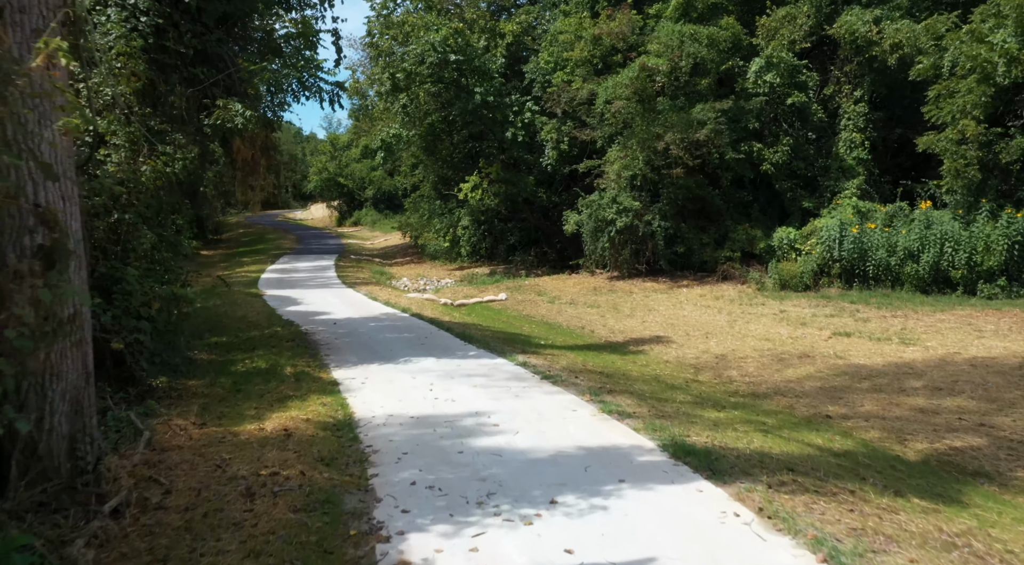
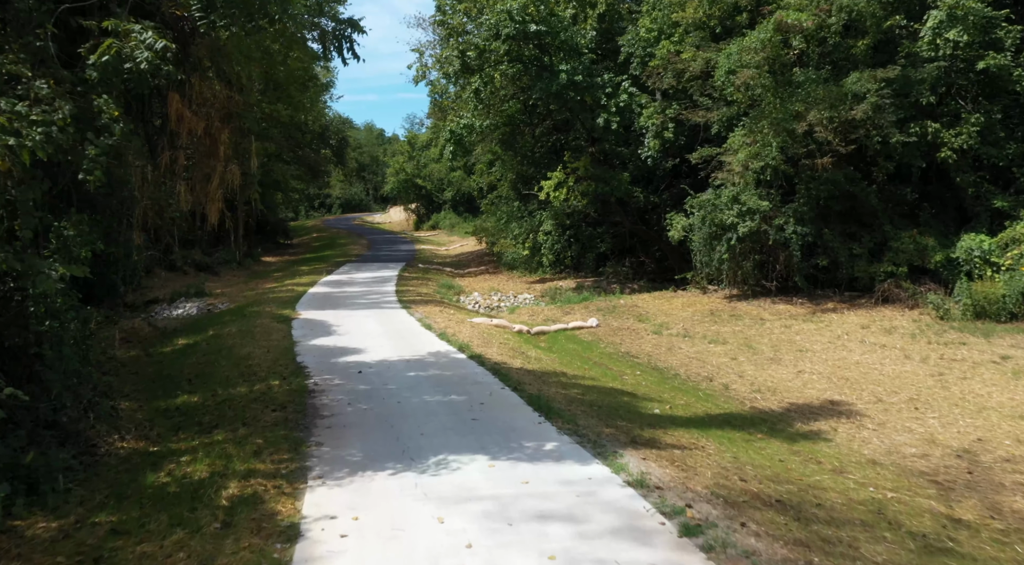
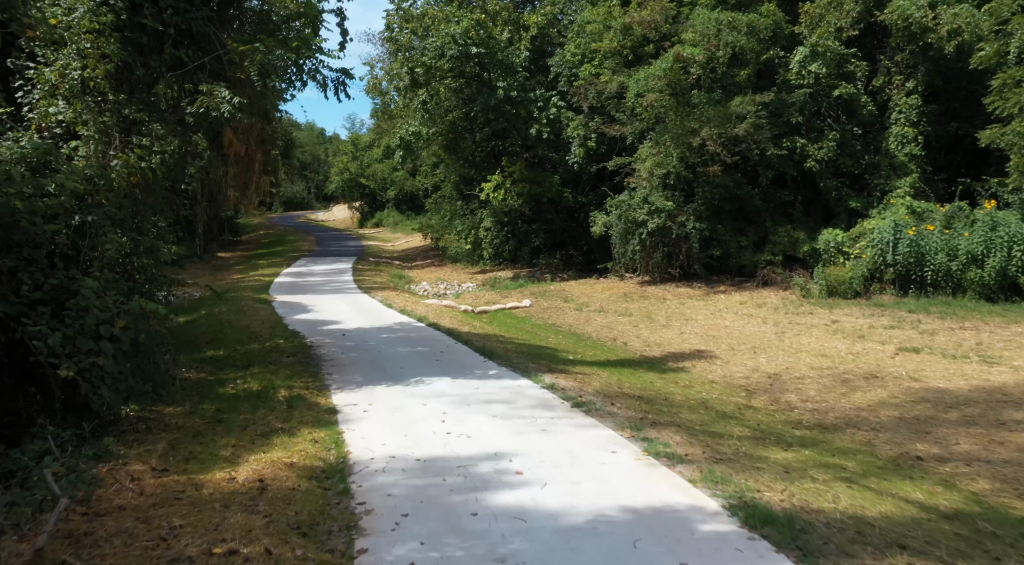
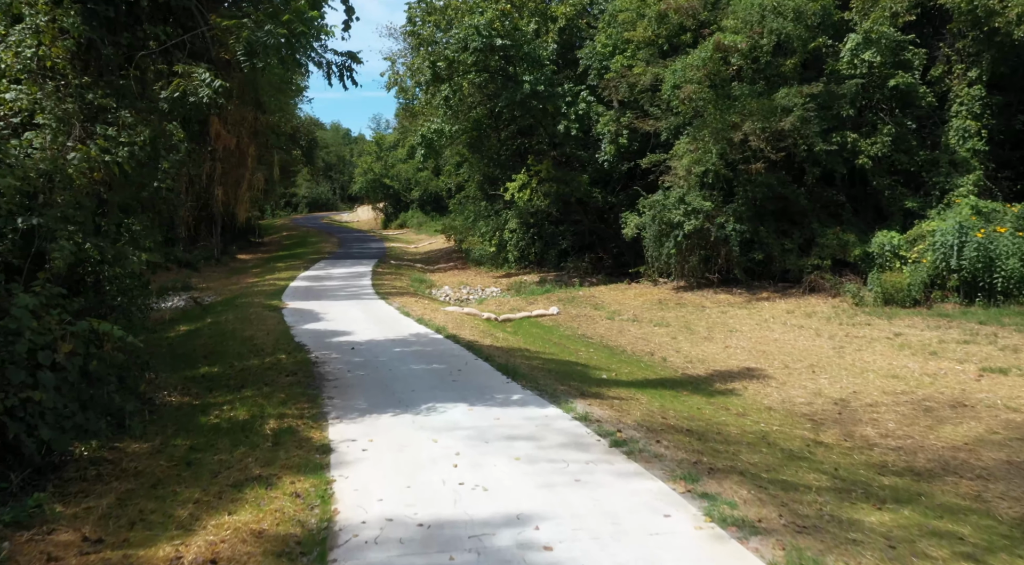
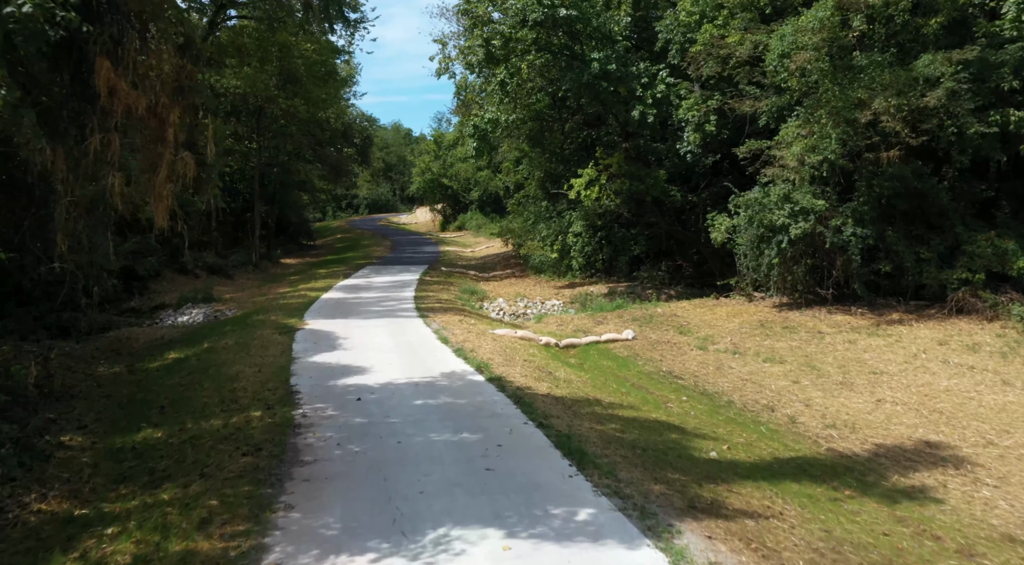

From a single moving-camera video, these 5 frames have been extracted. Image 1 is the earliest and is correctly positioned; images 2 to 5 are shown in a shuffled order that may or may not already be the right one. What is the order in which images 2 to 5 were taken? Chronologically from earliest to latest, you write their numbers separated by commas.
3, 4, 2, 5
